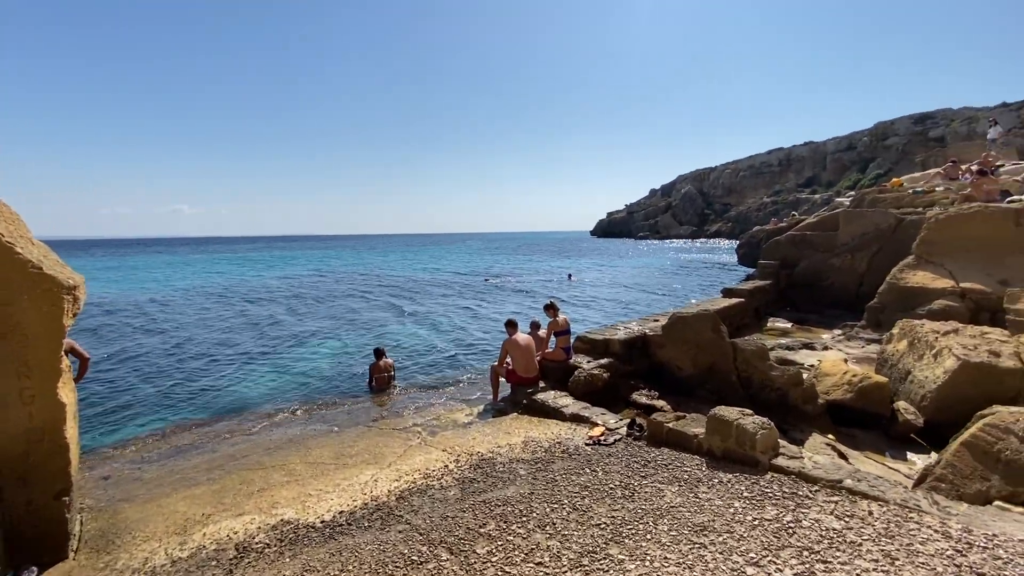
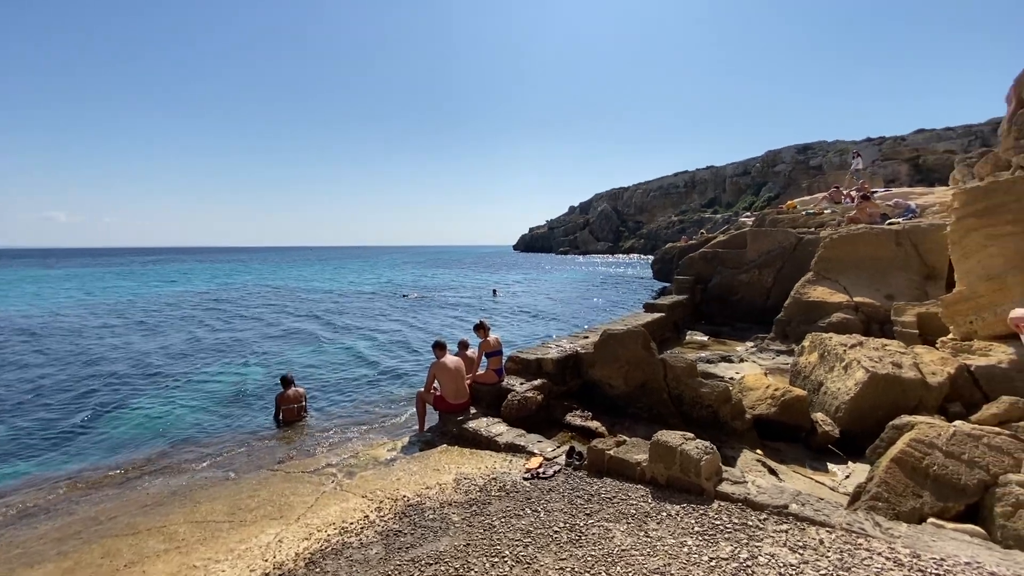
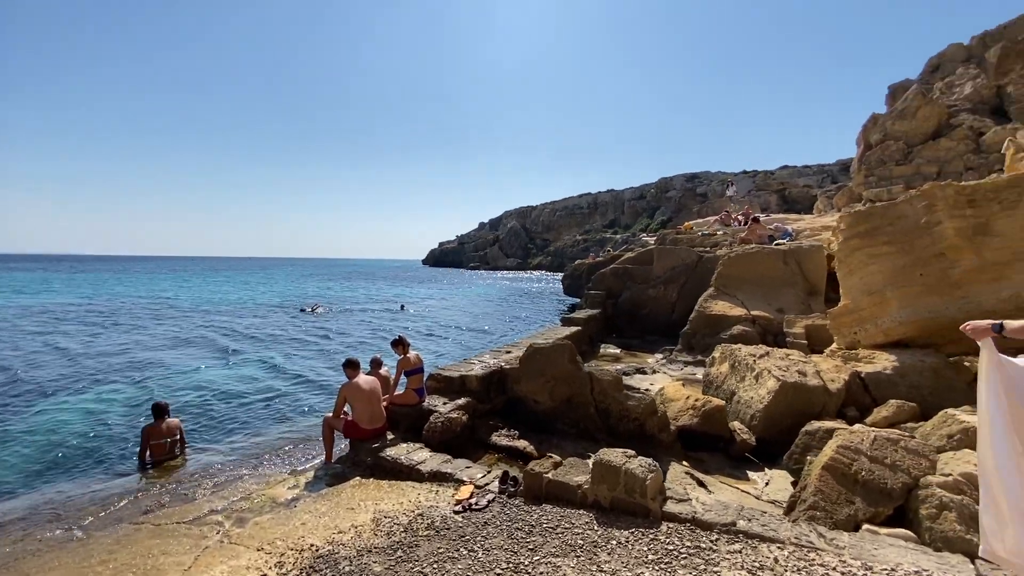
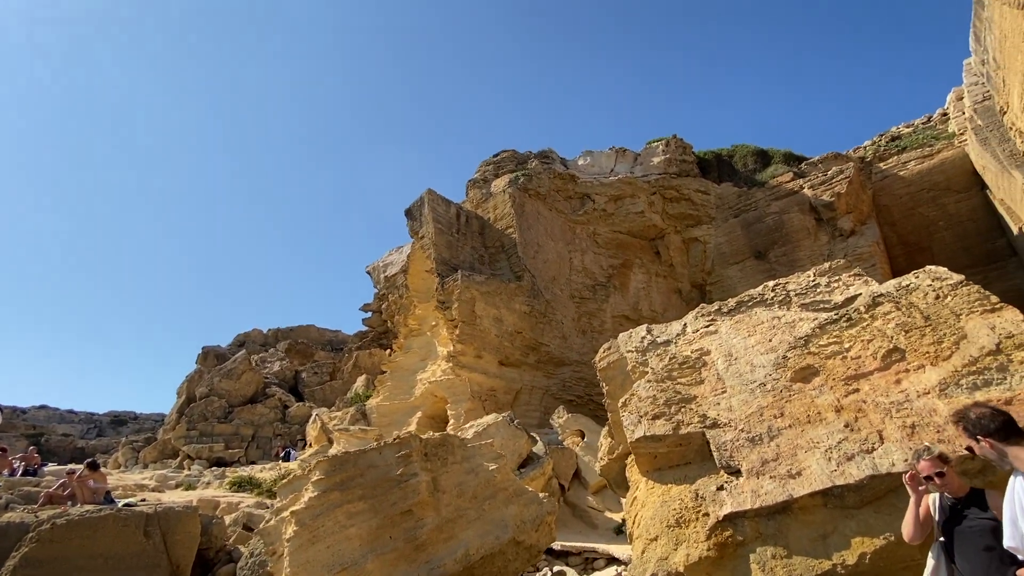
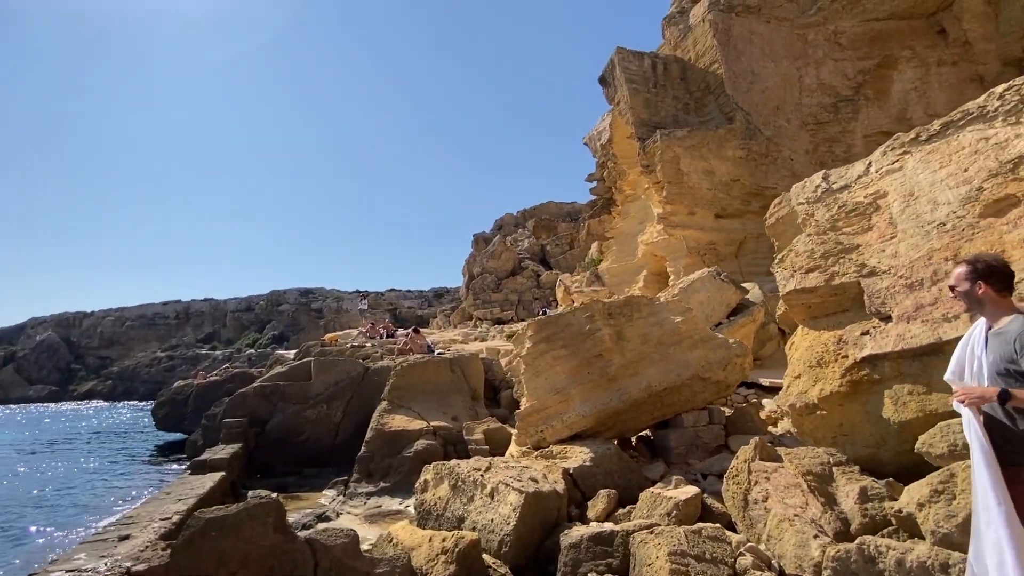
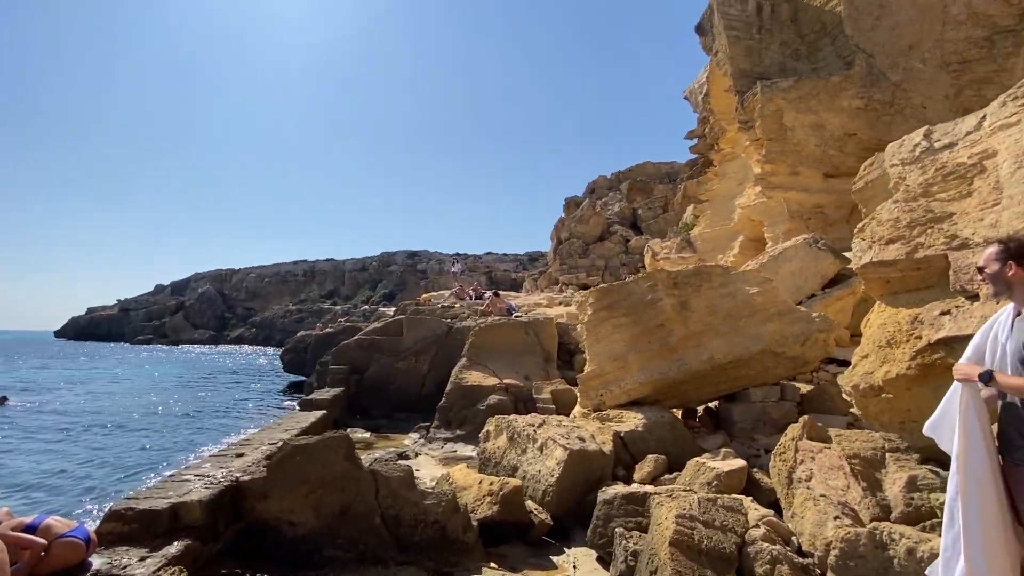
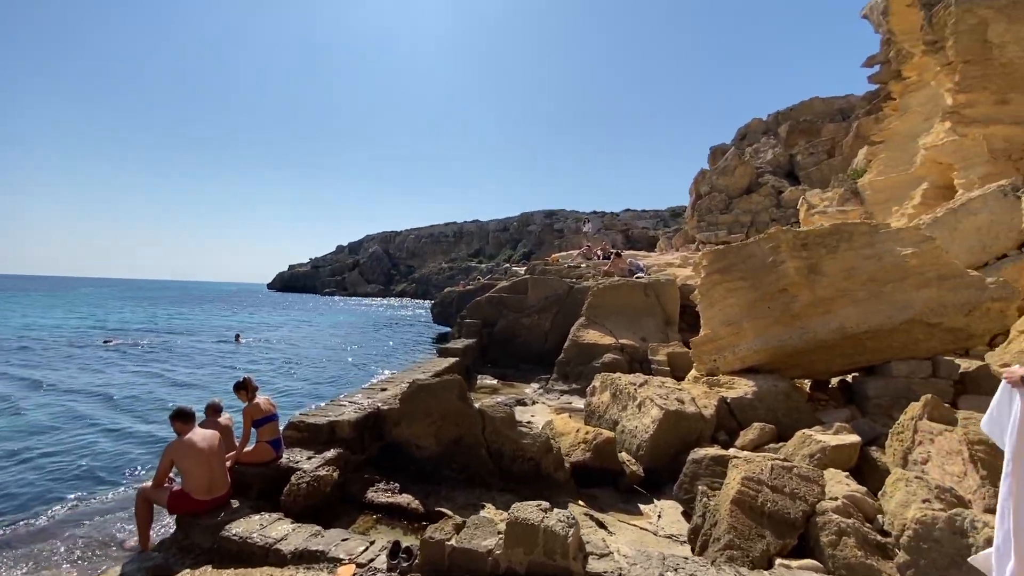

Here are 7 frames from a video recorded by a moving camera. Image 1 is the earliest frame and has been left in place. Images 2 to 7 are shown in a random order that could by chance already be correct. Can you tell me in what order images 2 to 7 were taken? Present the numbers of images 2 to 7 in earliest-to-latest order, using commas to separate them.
2, 3, 7, 6, 5, 4
